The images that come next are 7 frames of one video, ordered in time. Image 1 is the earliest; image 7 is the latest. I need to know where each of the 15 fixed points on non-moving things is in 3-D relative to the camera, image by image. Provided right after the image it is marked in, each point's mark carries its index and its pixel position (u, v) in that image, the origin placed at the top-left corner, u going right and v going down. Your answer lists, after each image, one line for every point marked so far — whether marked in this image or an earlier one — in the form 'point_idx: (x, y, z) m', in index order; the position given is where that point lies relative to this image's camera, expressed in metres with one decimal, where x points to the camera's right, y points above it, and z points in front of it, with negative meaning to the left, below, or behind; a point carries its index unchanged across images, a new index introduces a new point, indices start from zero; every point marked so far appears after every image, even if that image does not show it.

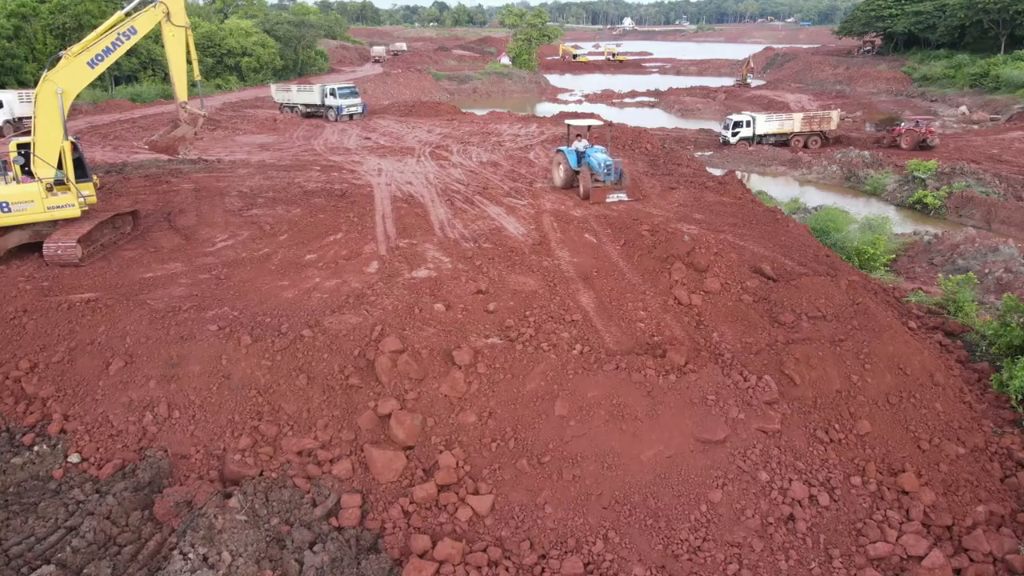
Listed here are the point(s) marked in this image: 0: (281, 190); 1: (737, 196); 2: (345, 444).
0: (-7.0, +3.0, +17.0) m
1: (+6.6, +2.7, +16.6) m
2: (-2.2, -2.1, +7.5) m
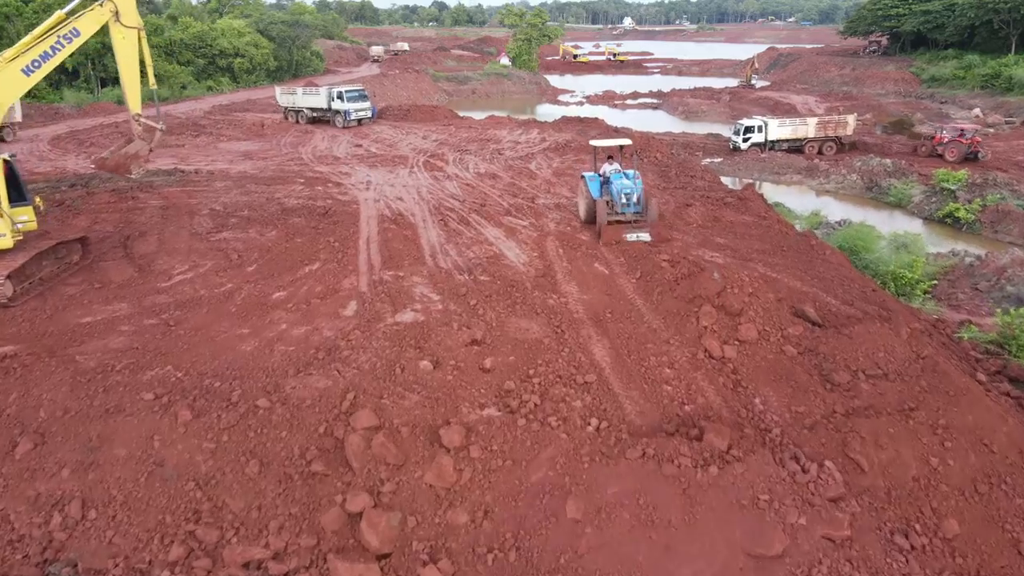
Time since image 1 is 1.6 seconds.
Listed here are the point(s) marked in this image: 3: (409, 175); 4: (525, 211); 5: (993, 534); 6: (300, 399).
0: (-7.0, +2.2, +15.5) m
1: (+6.6, +2.0, +15.1) m
2: (-2.2, -2.8, +6.0) m
3: (-3.6, +3.9, +19.6) m
4: (+0.3, +2.1, +15.3) m
5: (+5.4, -2.8, +6.3) m
6: (-2.7, -1.4, +7.3) m
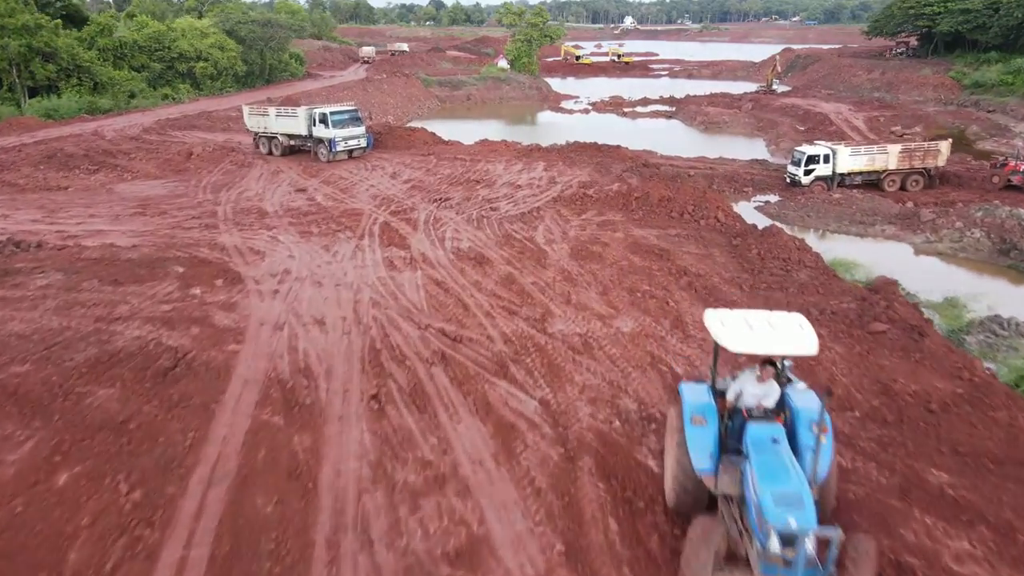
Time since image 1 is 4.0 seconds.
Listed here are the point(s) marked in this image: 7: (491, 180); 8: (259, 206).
0: (-7.0, -1.0, +8.7) m
1: (+6.6, -1.2, +8.4) m
2: (-2.3, -6.0, -0.7) m
3: (-3.6, +0.7, +12.9) m
4: (+0.3, -1.1, +8.5) m
5: (+5.3, -6.0, -0.4) m
6: (-2.8, -4.6, +0.6) m
7: (-0.7, +3.7, +19.6) m
8: (-7.8, +2.5, +17.3) m
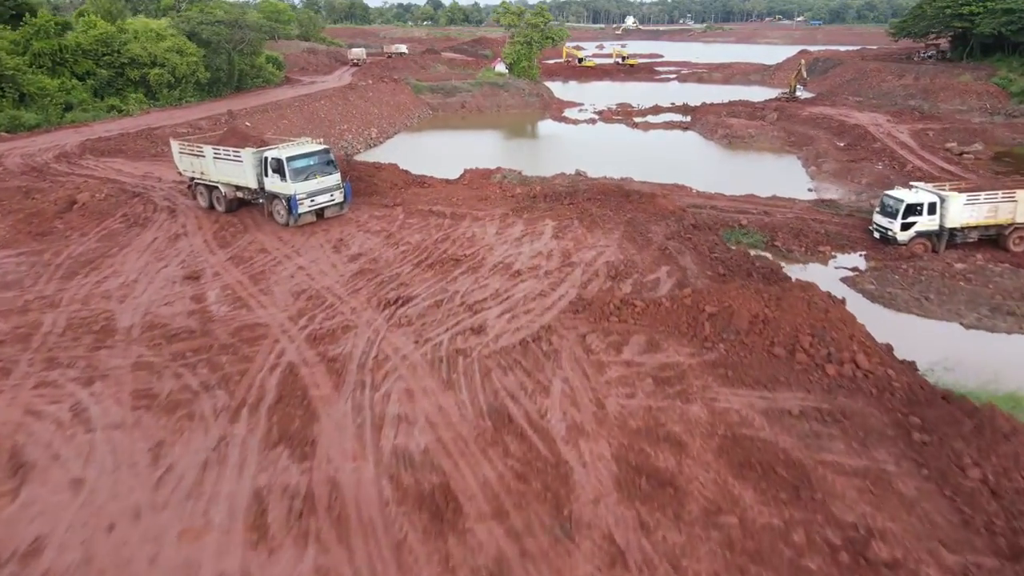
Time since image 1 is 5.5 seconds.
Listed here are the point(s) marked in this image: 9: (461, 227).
0: (-7.1, -4.0, +2.5) m
1: (+6.5, -4.2, +2.1) m
2: (-2.3, -9.0, -7.0) m
3: (-3.7, -2.3, +6.6) m
4: (+0.2, -4.1, +2.3) m
5: (+5.3, -9.0, -6.6) m
6: (-2.9, -7.6, -5.7) m
7: (-0.8, +0.7, +13.3) m
8: (-7.9, -0.5, +11.0) m
9: (-1.4, +1.7, +15.5) m
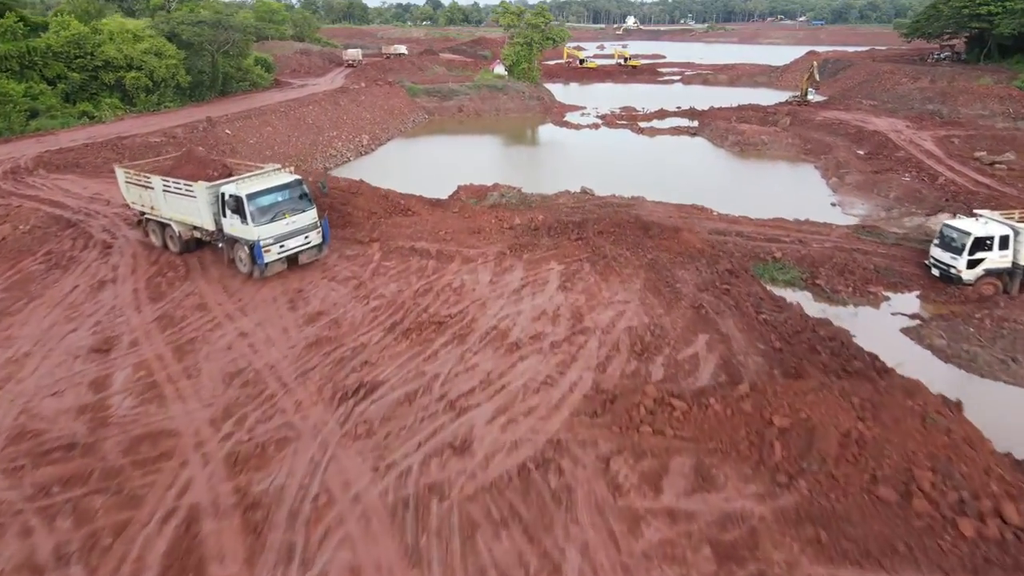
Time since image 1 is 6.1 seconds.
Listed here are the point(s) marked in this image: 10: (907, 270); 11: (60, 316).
0: (-7.2, -5.3, -0.3) m
1: (+6.4, -5.5, -0.6) m
2: (-2.4, -10.4, -9.7) m
3: (-3.8, -3.6, +3.9) m
4: (+0.1, -5.5, -0.4) m
5: (+5.2, -10.3, -9.3) m
6: (-2.9, -9.0, -8.4) m
7: (-0.9, -0.7, +10.6) m
8: (-7.9, -1.8, +8.3) m
9: (-1.4, +0.3, +12.8) m
10: (+11.9, +0.5, +16.9) m
11: (-9.0, -0.6, +11.1) m
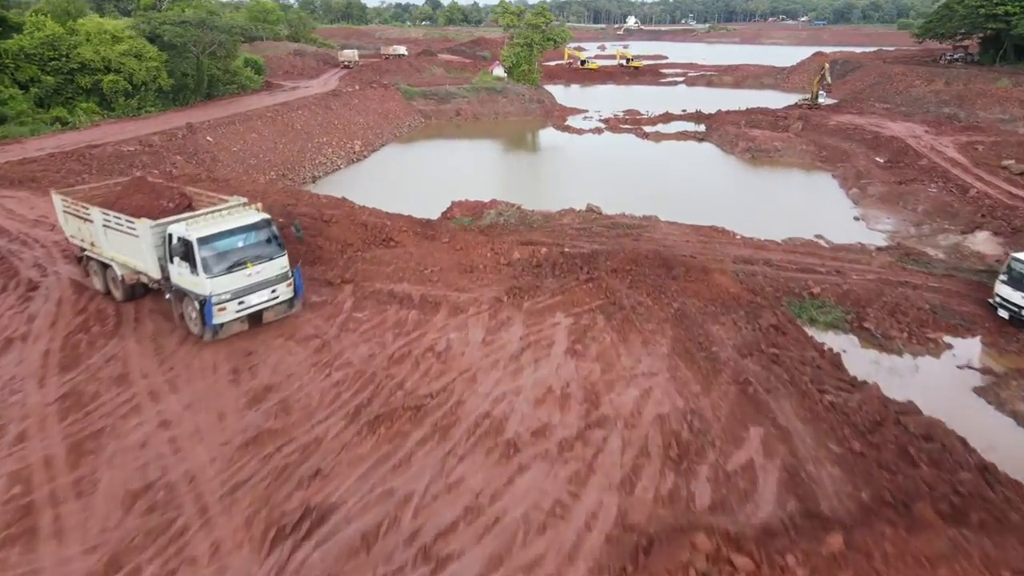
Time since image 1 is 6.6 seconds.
0: (-7.2, -6.4, -2.5) m
1: (+6.4, -6.6, -2.9) m
2: (-2.4, -11.4, -12.0) m
3: (-3.8, -4.7, +1.6) m
4: (+0.1, -6.6, -2.7) m
5: (+5.2, -11.4, -11.6) m
6: (-3.0, -10.1, -10.7) m
7: (-0.9, -1.7, +8.3) m
8: (-8.0, -2.9, +6.0) m
9: (-1.5, -0.7, +10.5) m
10: (+11.8, -0.6, +14.6) m
11: (-9.0, -1.7, +8.8) m
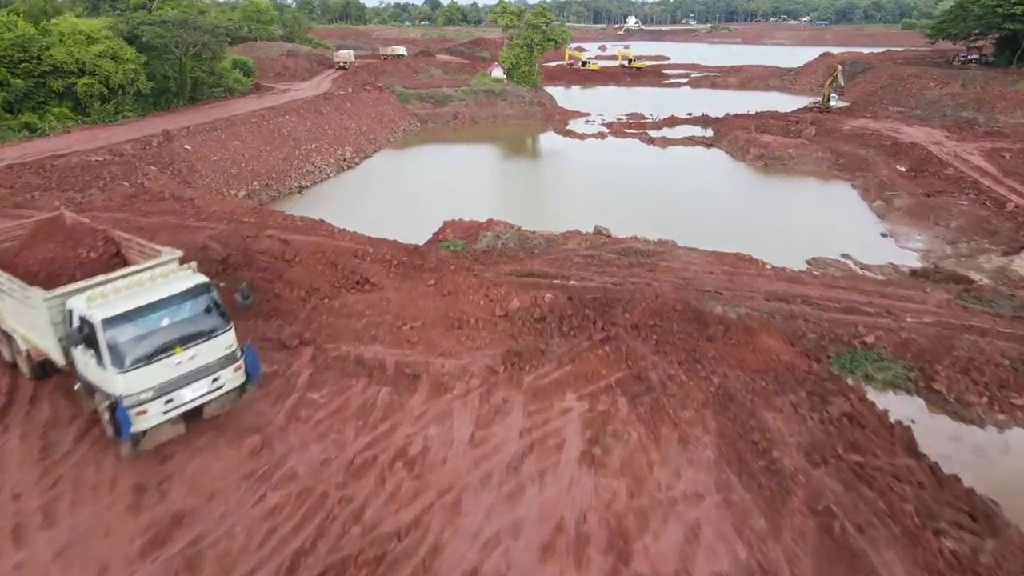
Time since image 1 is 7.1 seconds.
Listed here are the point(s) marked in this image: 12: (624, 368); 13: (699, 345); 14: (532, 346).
0: (-7.3, -7.5, -4.9) m
1: (+6.4, -7.7, -5.2) m
2: (-2.5, -12.6, -14.3) m
3: (-3.9, -5.8, -0.7) m
4: (+0.1, -7.7, -5.1) m
5: (+5.1, -12.5, -14.0) m
6: (-3.0, -11.2, -13.0) m
7: (-1.0, -2.9, +6.0) m
8: (-8.0, -4.0, +3.7) m
9: (-1.5, -1.9, +8.1) m
10: (+11.8, -1.7, +12.3) m
11: (-9.1, -2.8, +6.5) m
12: (+1.8, -1.3, +9.1) m
13: (+3.2, -1.0, +9.7) m
14: (+0.4, -1.0, +9.7) m
